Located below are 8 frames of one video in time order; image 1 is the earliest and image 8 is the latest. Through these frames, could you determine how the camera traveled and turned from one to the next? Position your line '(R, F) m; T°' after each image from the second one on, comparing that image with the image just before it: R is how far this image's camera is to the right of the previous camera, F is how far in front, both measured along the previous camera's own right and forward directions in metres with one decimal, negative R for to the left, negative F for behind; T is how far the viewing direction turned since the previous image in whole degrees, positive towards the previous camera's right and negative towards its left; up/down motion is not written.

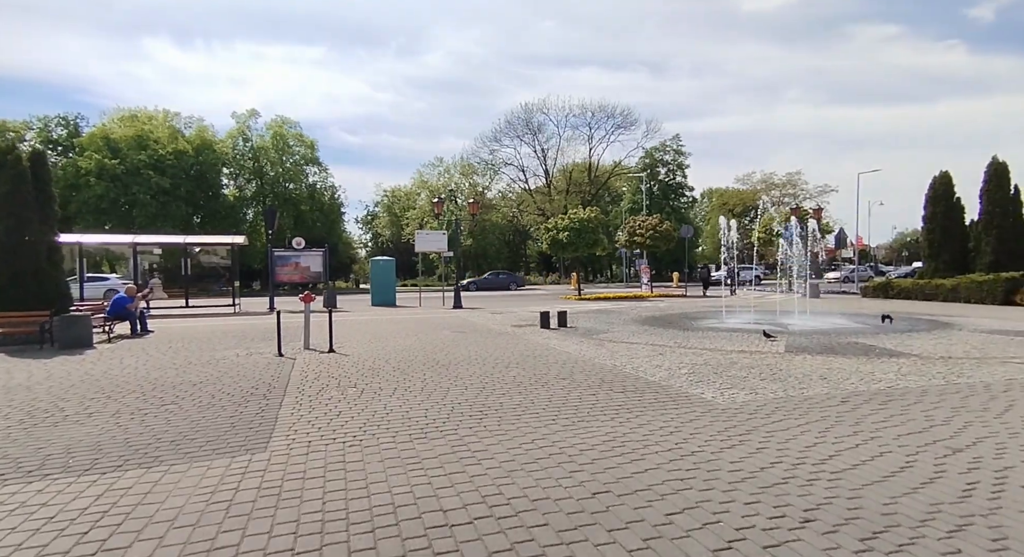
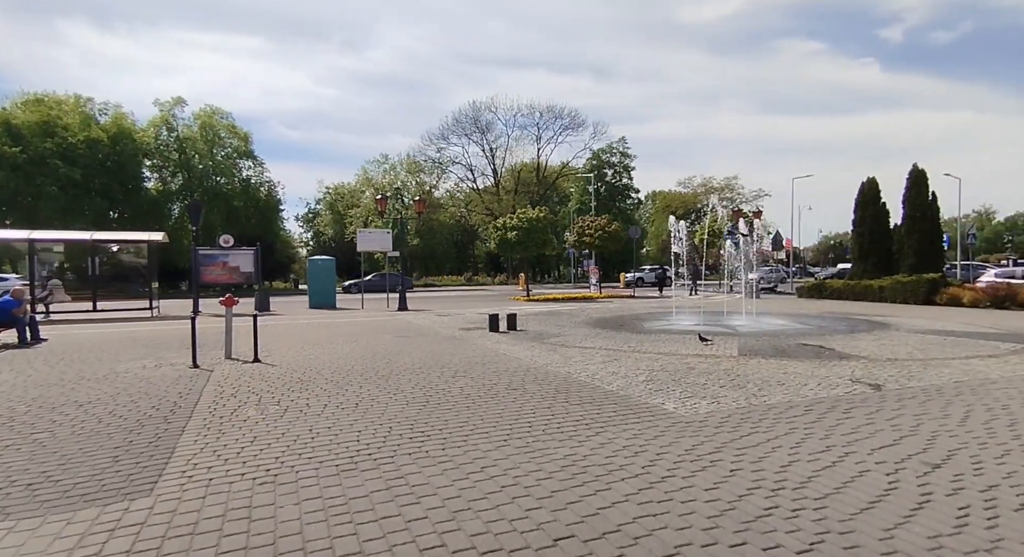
(0.0, +0.6) m; +5°
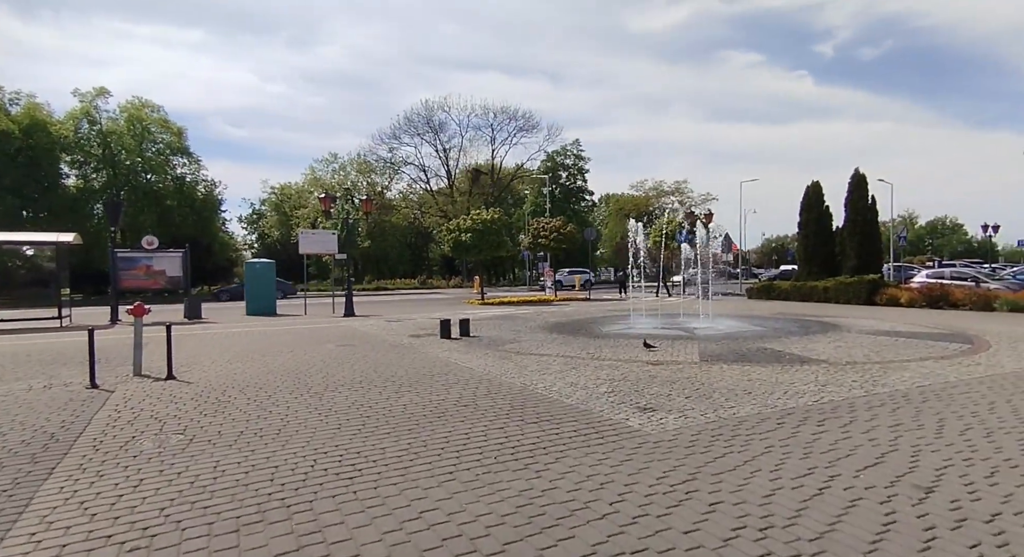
(+0.1, +0.7) m; +4°
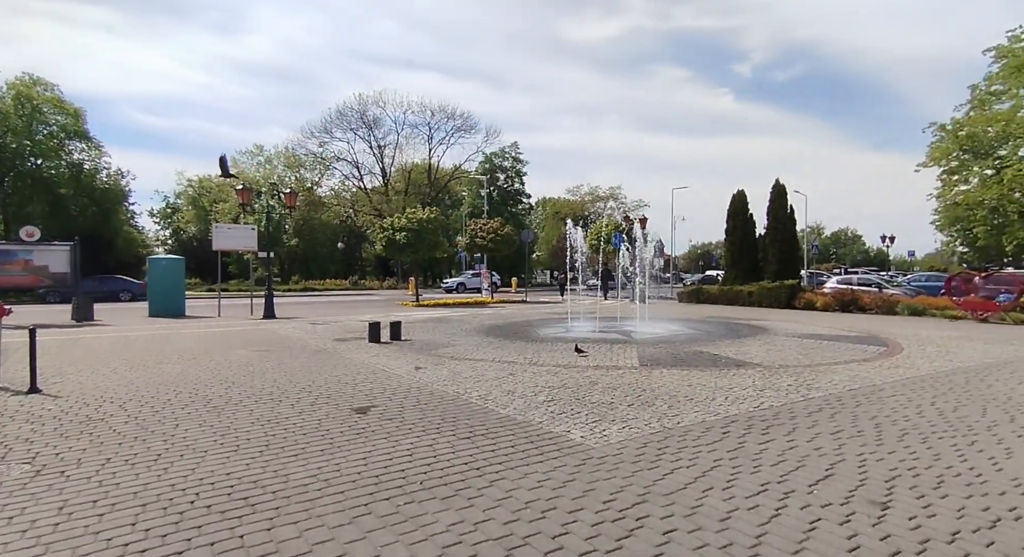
(0.0, +0.5) m; +6°
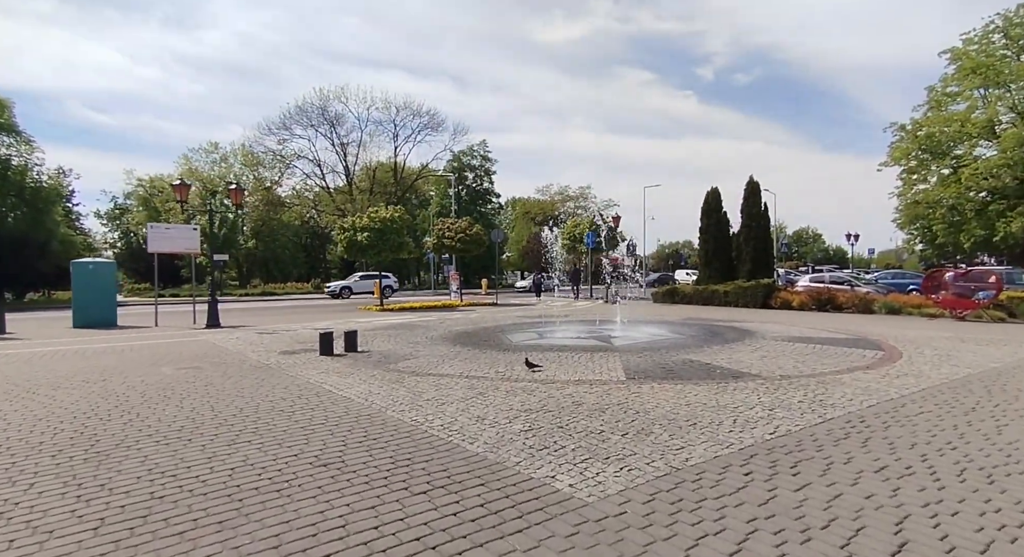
(0.0, +1.2) m; +3°
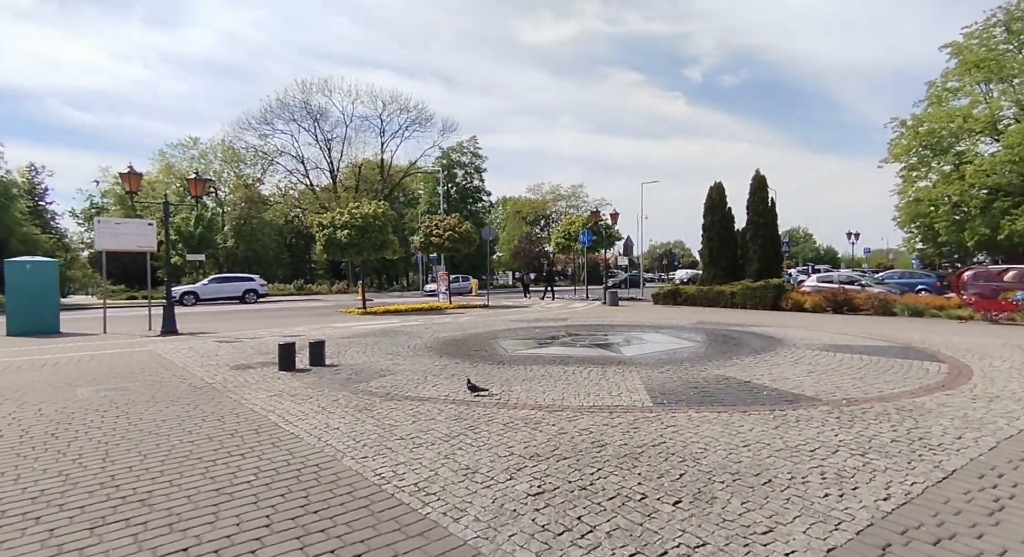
(-0.1, +1.8) m; +1°
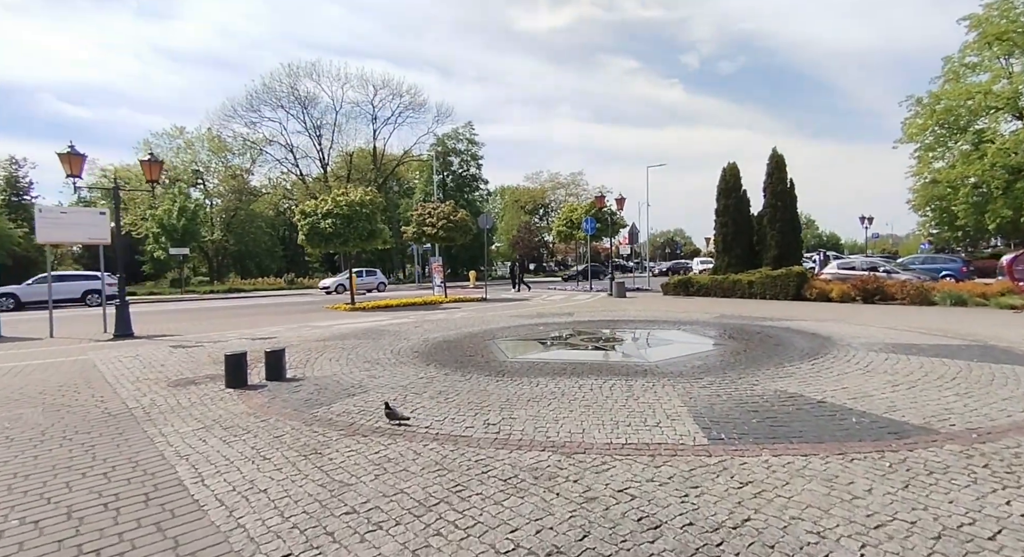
(0.0, +1.9) m; 0°
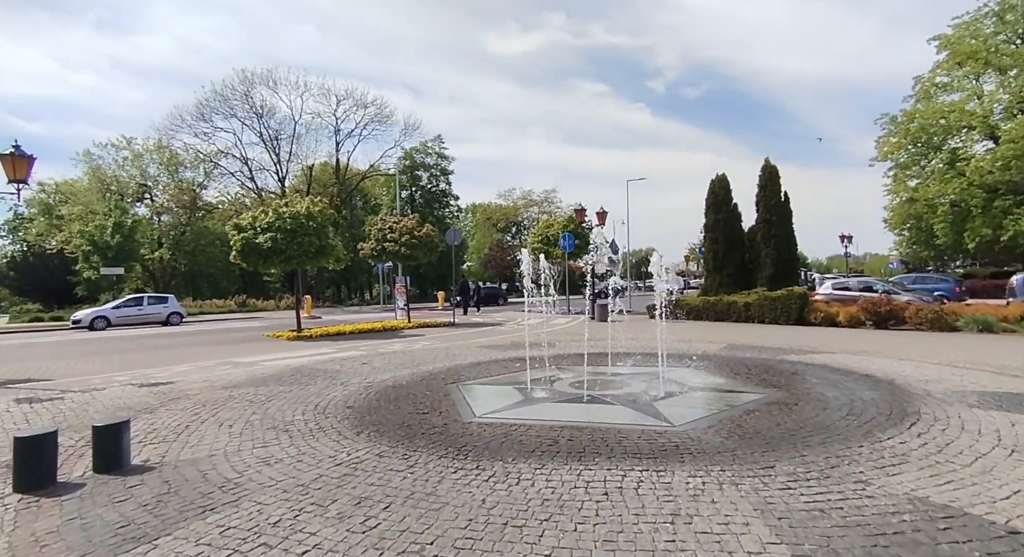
(0.0, +2.8) m; +3°
